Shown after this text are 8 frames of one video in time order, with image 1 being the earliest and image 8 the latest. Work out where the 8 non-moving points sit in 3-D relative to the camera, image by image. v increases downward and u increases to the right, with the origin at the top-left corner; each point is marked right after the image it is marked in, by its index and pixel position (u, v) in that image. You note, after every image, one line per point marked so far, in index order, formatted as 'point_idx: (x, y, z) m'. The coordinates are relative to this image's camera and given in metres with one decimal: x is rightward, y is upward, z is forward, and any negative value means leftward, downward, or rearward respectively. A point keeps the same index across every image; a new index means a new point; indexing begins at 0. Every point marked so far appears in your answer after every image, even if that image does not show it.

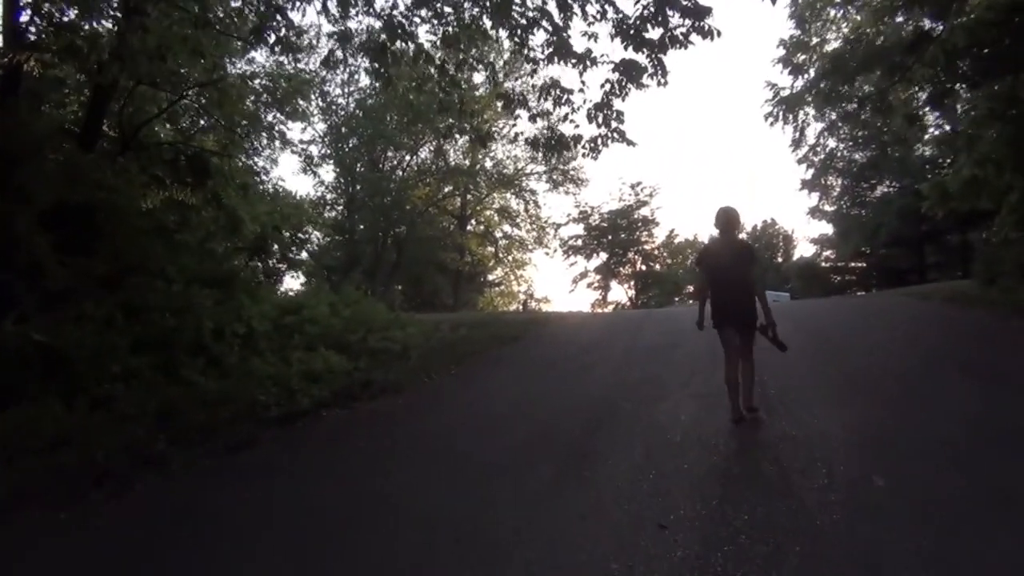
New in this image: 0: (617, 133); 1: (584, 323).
0: (+1.1, +1.6, +11.6) m
1: (+1.2, -0.6, +18.6) m
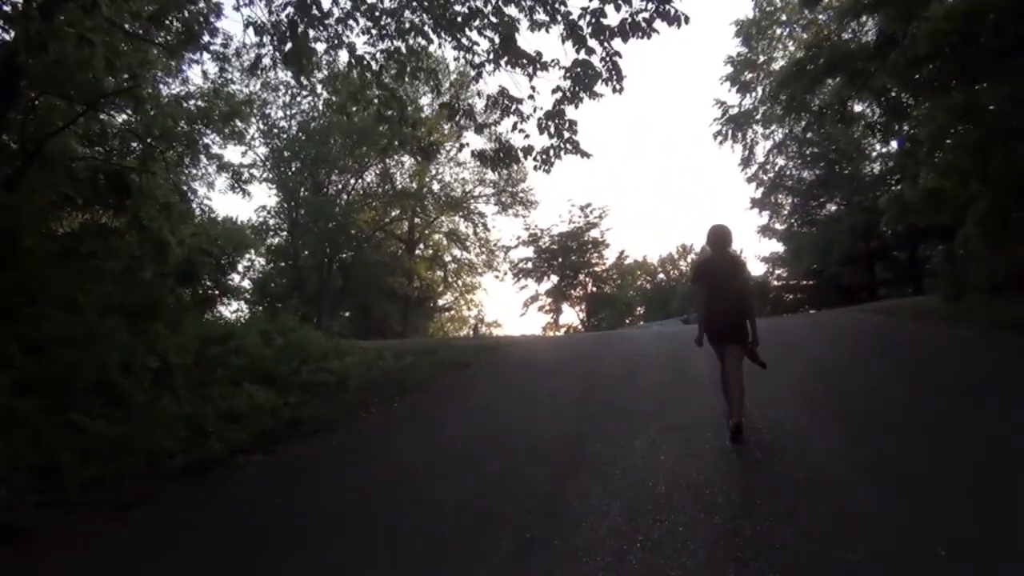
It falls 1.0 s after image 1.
0: (+0.6, +1.4, +10.8) m
1: (+0.4, -1.0, +17.8) m
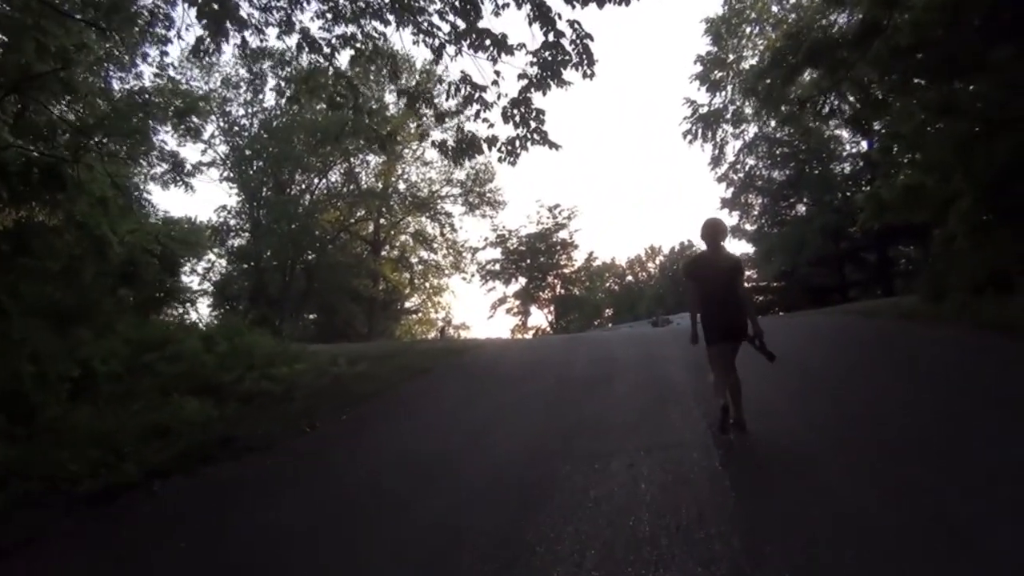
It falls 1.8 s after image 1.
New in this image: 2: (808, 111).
0: (+0.2, +1.4, +10.2) m
1: (-0.2, -1.0, +17.1) m
2: (+4.5, +2.7, +16.6) m
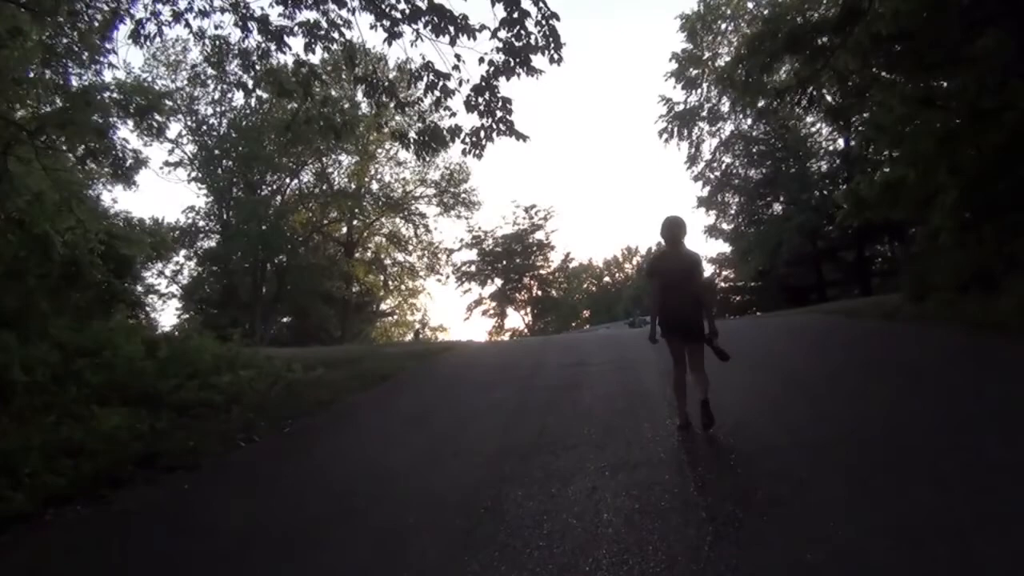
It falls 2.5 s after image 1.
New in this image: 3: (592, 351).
0: (-0.1, +1.4, +9.6) m
1: (-0.6, -1.0, +16.6) m
2: (+4.0, +2.7, +16.1) m
3: (+1.1, -0.9, +15.7) m
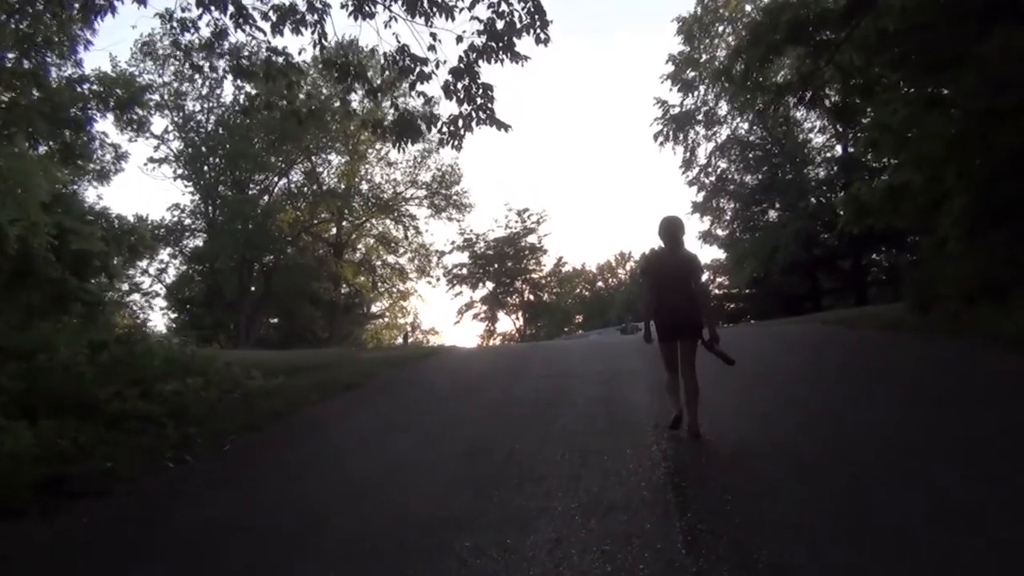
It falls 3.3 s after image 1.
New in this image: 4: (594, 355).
0: (-0.2, +1.4, +9.0) m
1: (-0.8, -1.1, +15.9) m
2: (+3.9, +2.6, +15.5) m
3: (+0.9, -1.0, +15.0) m
4: (+1.2, -1.0, +15.5) m
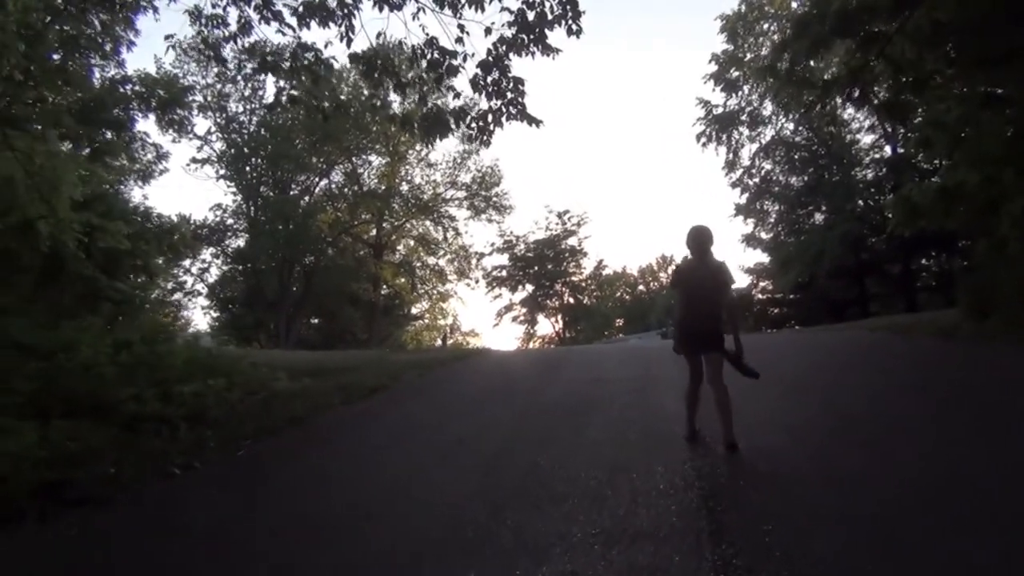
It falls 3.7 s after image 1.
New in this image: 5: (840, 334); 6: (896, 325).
0: (+0.1, +1.4, +8.7) m
1: (-0.3, -1.1, +15.6) m
2: (+4.4, +2.5, +15.0) m
3: (+1.4, -1.0, +14.6) m
4: (+1.7, -1.0, +15.2) m
5: (+5.5, -0.7, +18.3) m
6: (+6.2, -0.6, +17.5) m
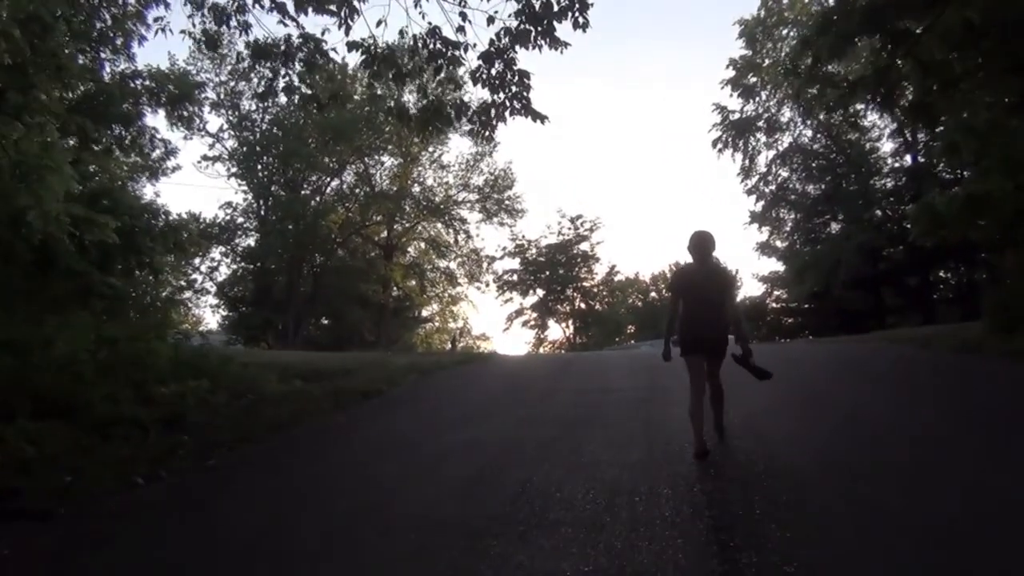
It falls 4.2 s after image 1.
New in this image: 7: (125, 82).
0: (+0.1, +1.4, +8.3) m
1: (-0.2, -1.1, +15.2) m
2: (+4.6, +2.4, +14.6) m
3: (+1.5, -1.1, +14.2) m
4: (+1.8, -1.1, +14.7) m
5: (+5.6, -0.9, +17.8) m
6: (+6.3, -0.7, +17.0) m
7: (-6.8, +3.6, +18.9) m
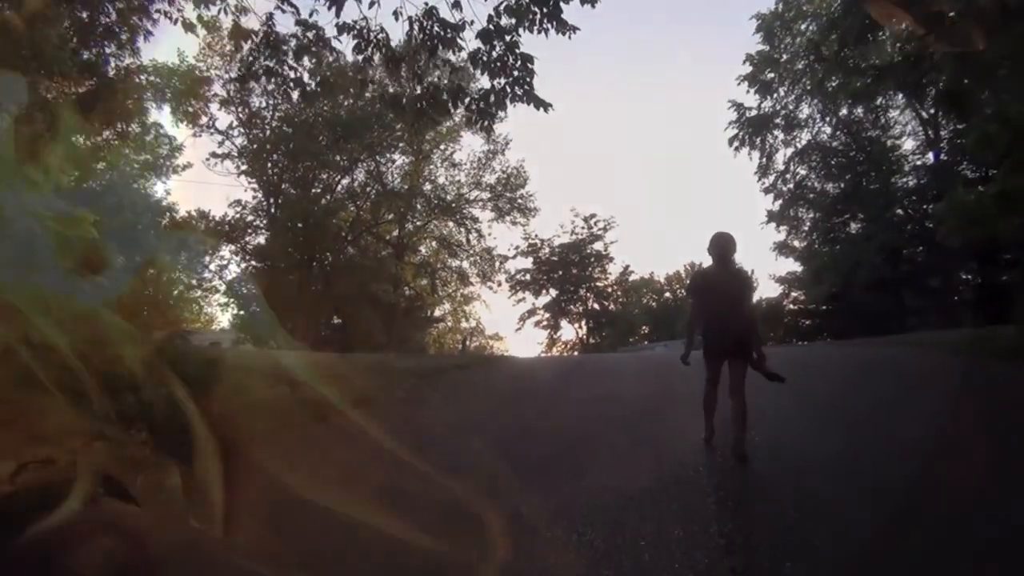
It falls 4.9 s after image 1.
0: (+0.1, +1.4, +7.7) m
1: (-0.1, -1.1, +14.6) m
2: (+4.7, +2.4, +13.9) m
3: (+1.6, -1.1, +13.6) m
4: (+1.9, -1.1, +14.1) m
5: (+5.8, -0.9, +17.2) m
6: (+6.4, -0.8, +16.4) m
7: (-6.6, +3.6, +18.4) m
